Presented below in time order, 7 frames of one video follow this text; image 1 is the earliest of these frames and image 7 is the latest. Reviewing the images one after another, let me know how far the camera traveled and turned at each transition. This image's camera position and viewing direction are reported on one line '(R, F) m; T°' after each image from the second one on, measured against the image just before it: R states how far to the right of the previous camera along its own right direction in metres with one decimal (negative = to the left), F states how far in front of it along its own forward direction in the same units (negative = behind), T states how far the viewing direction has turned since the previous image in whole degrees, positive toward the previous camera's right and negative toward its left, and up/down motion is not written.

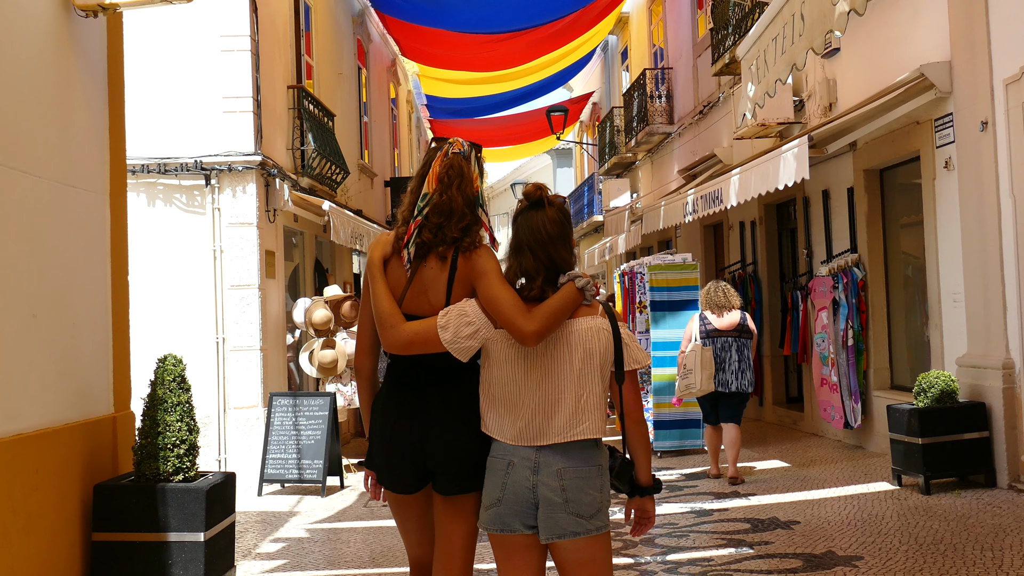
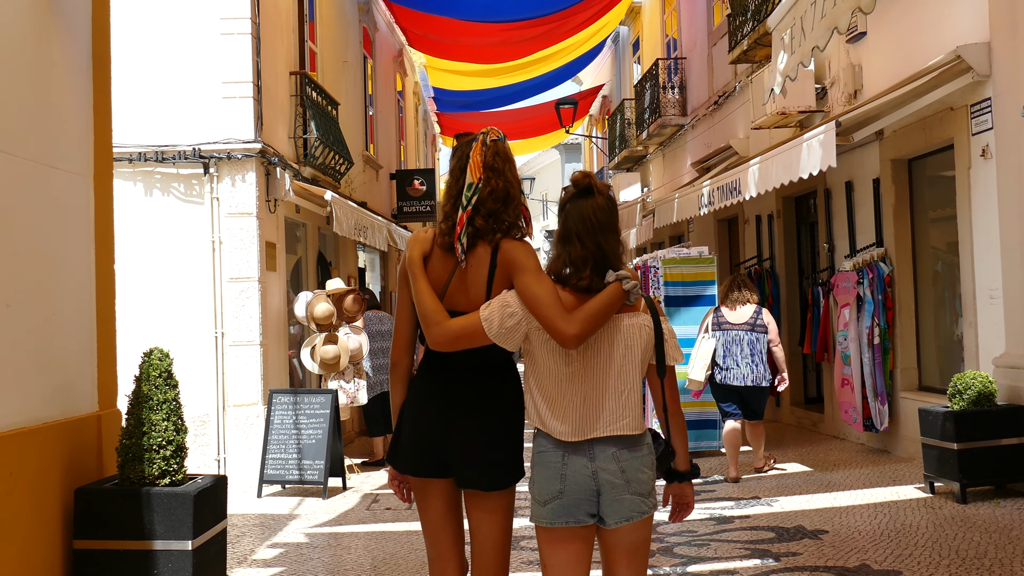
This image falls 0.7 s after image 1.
(0.0, +0.4) m; 0°
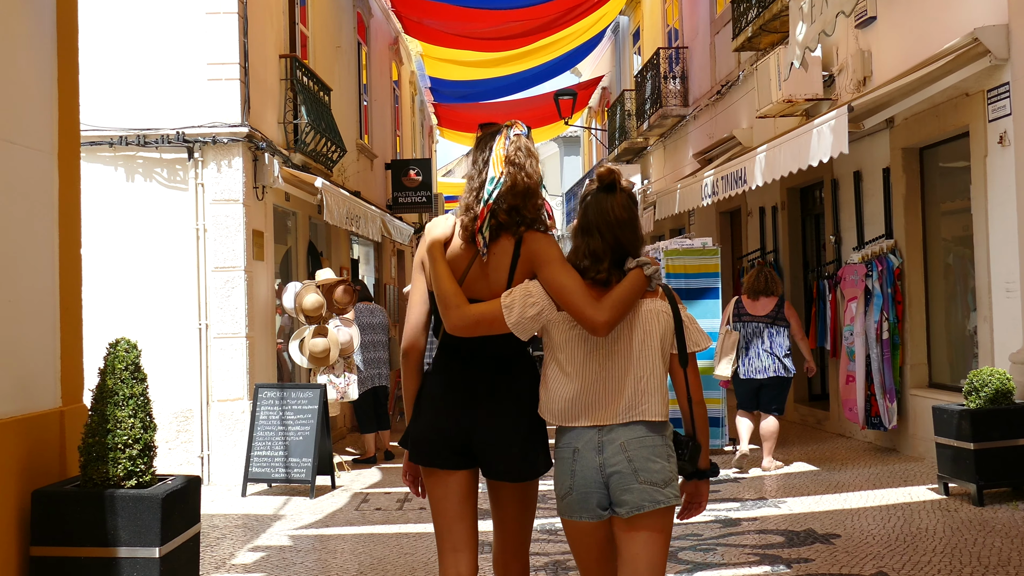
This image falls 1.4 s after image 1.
(0.0, +0.3) m; 0°
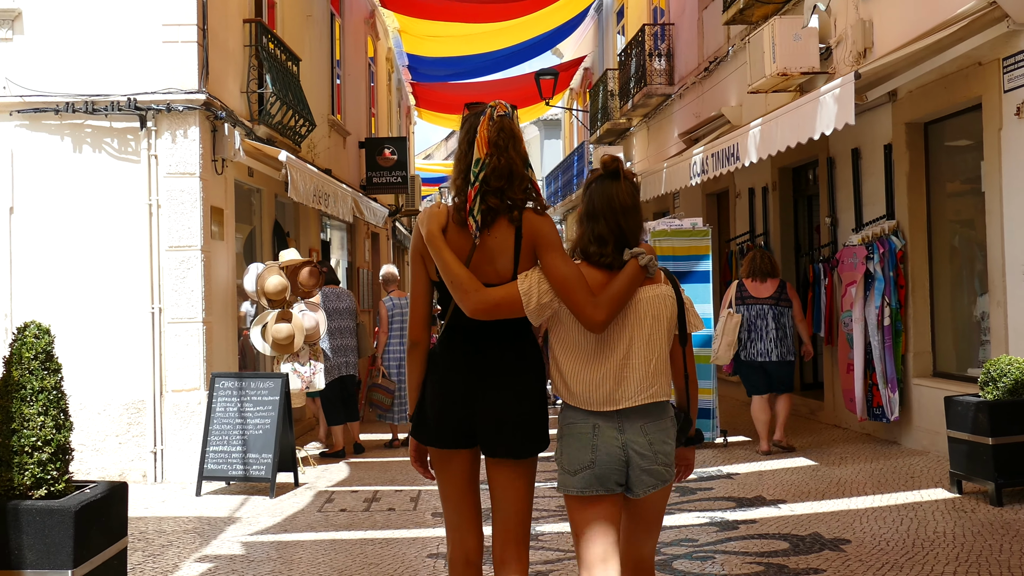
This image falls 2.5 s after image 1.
(0.0, +0.6) m; +1°
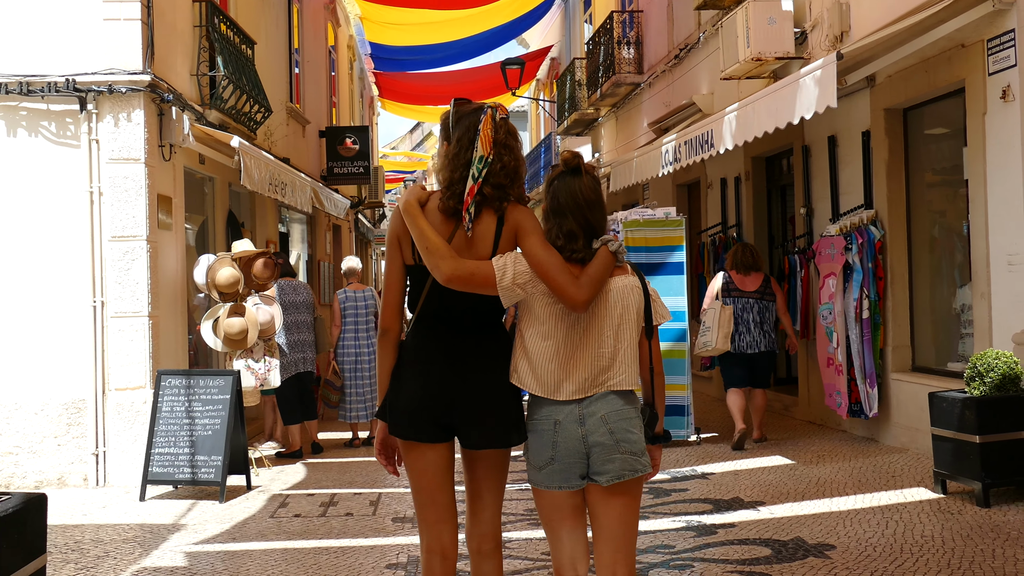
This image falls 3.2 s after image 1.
(0.0, +0.4) m; +2°
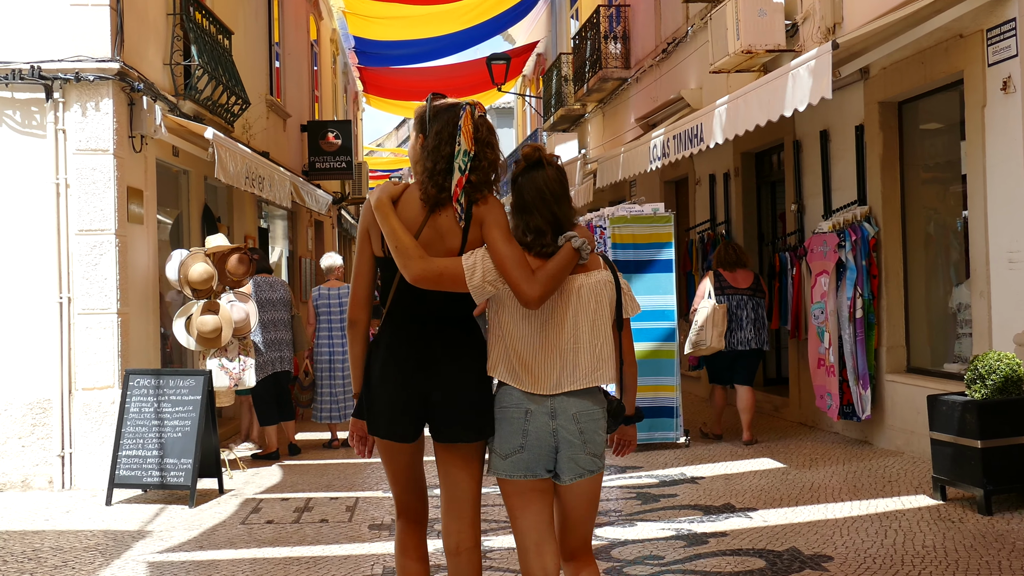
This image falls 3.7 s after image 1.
(0.0, +0.2) m; +1°
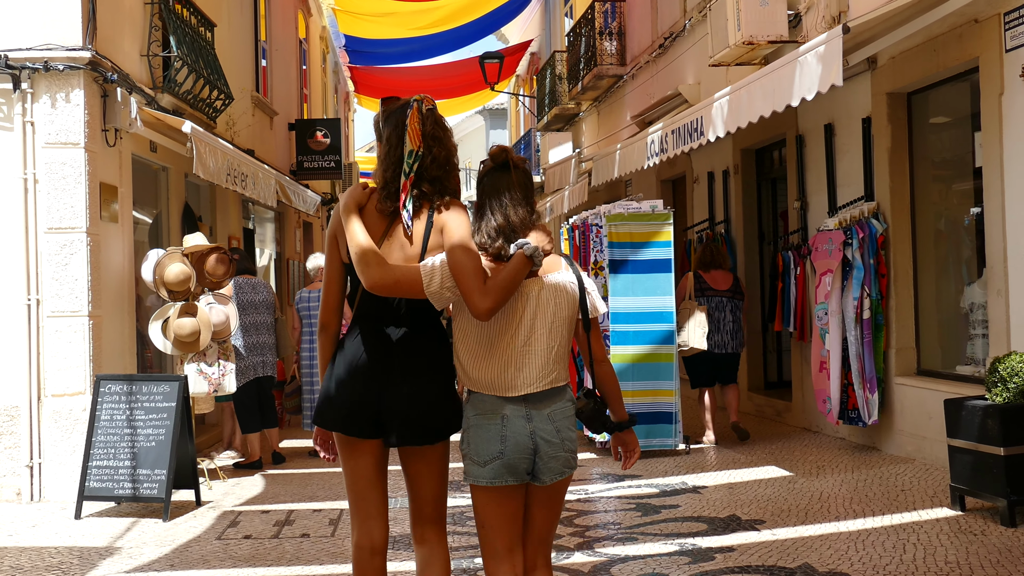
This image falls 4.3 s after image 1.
(0.0, +0.3) m; 0°
